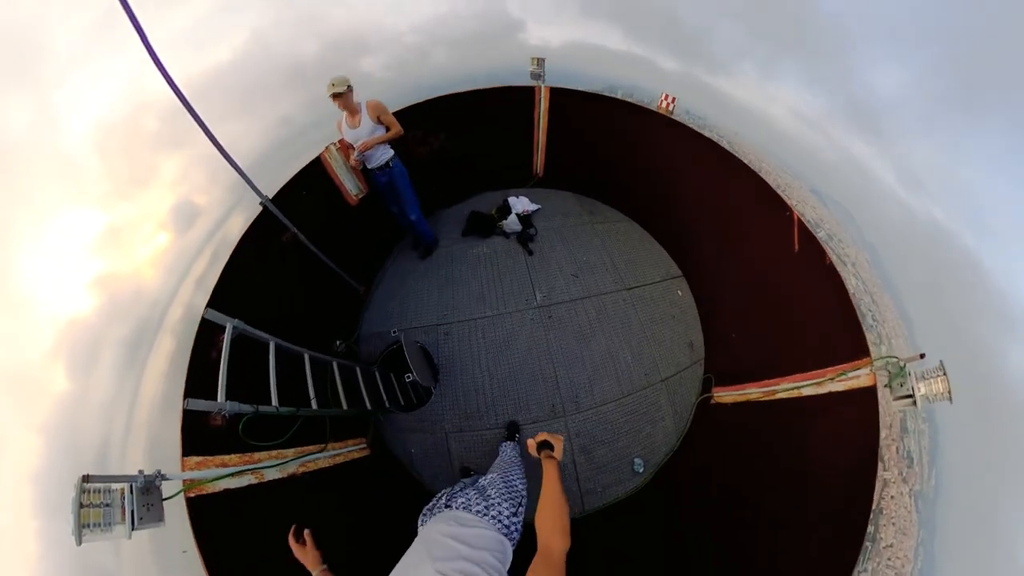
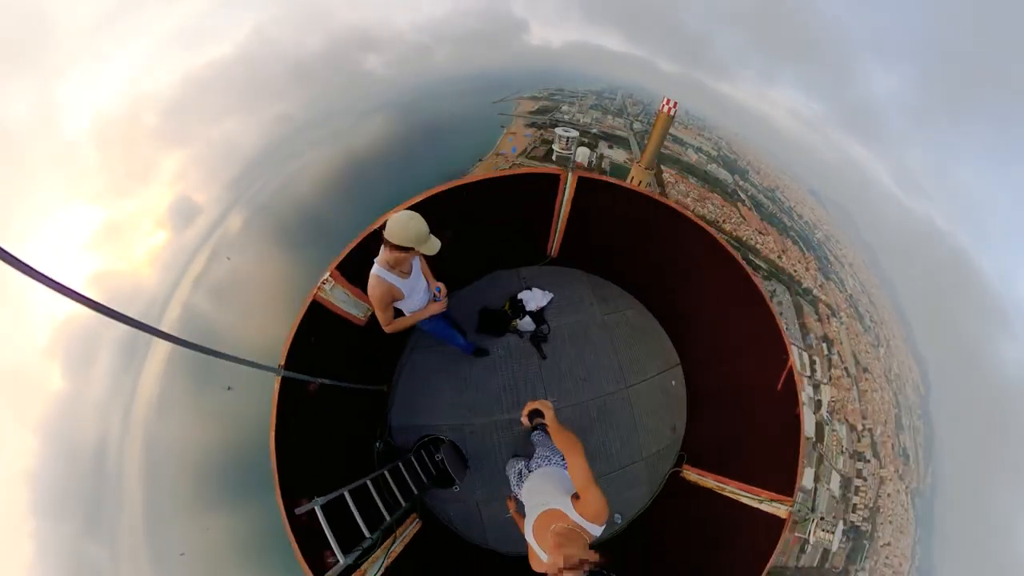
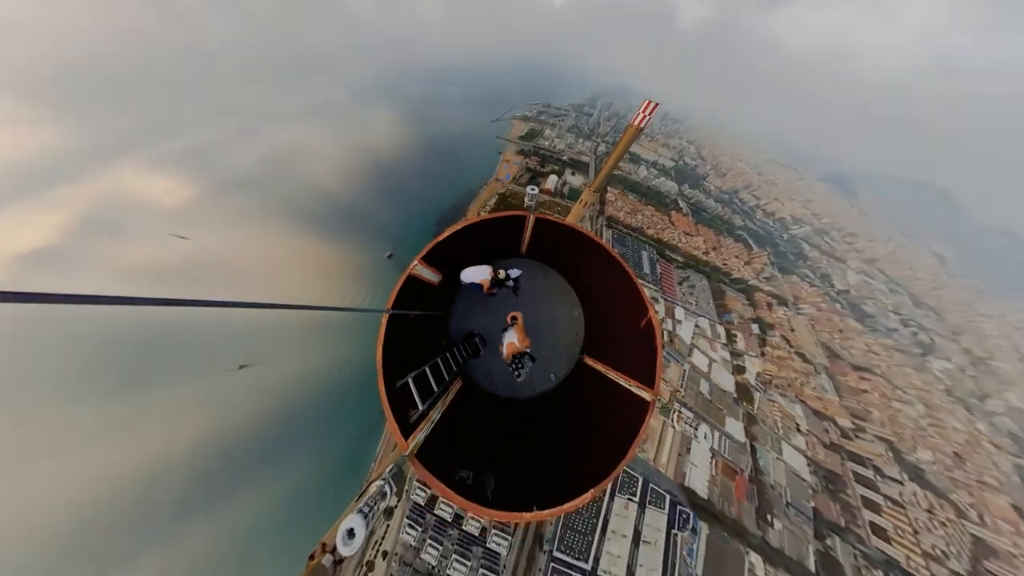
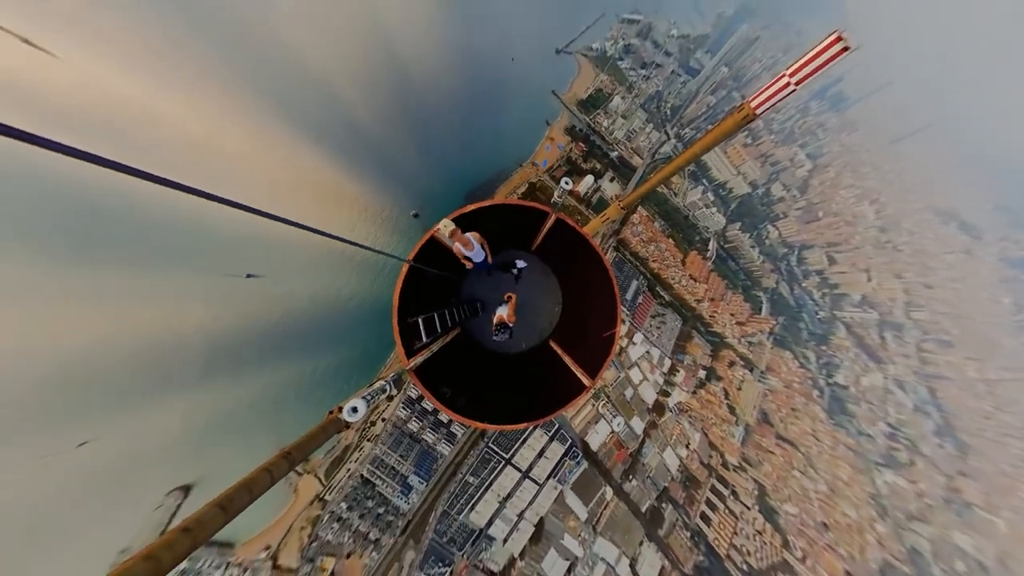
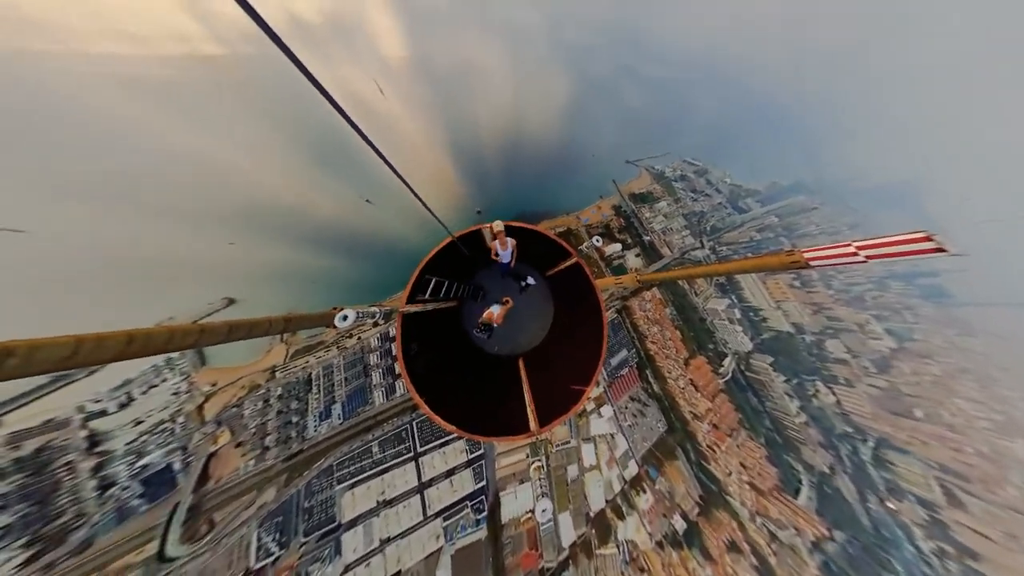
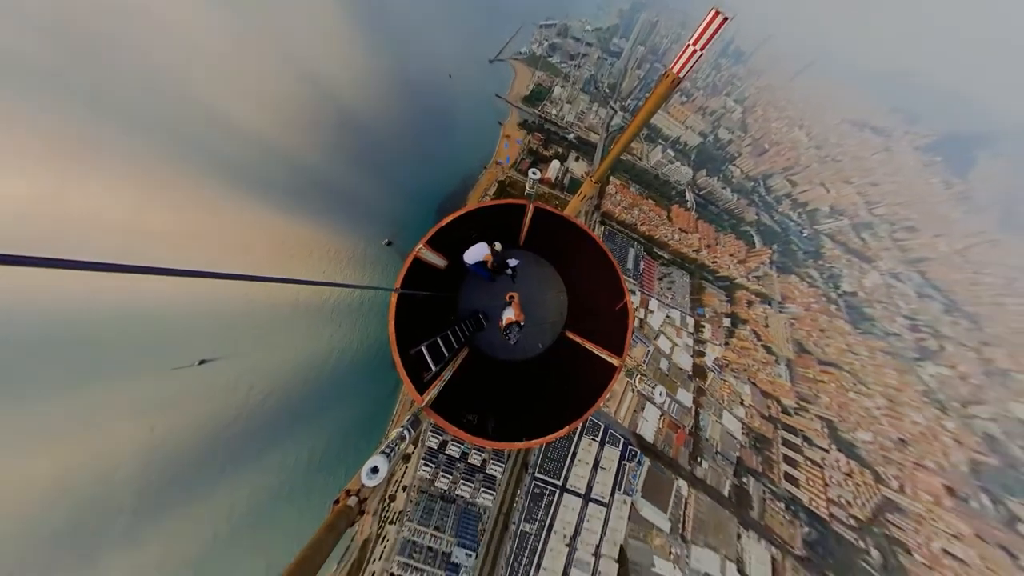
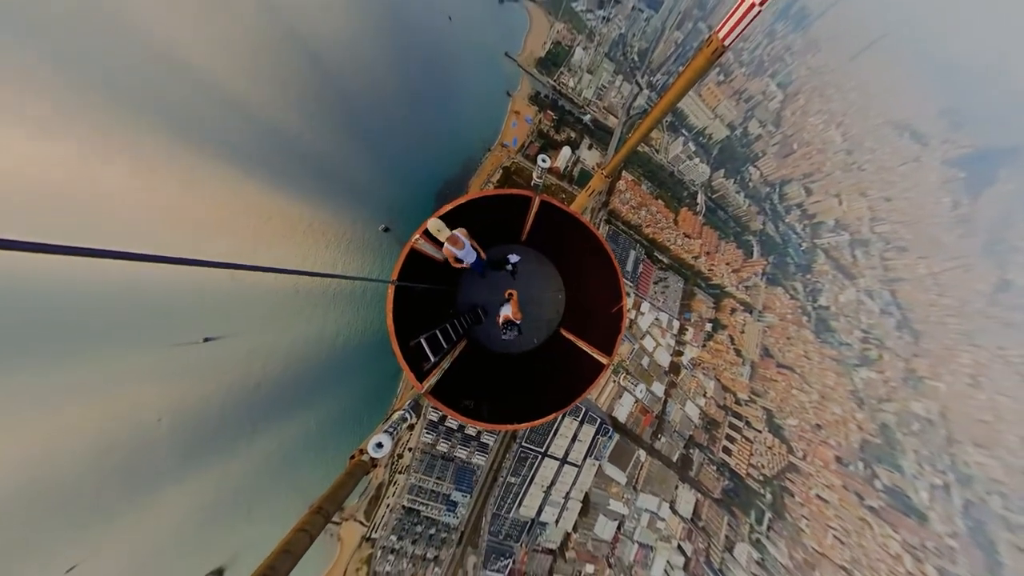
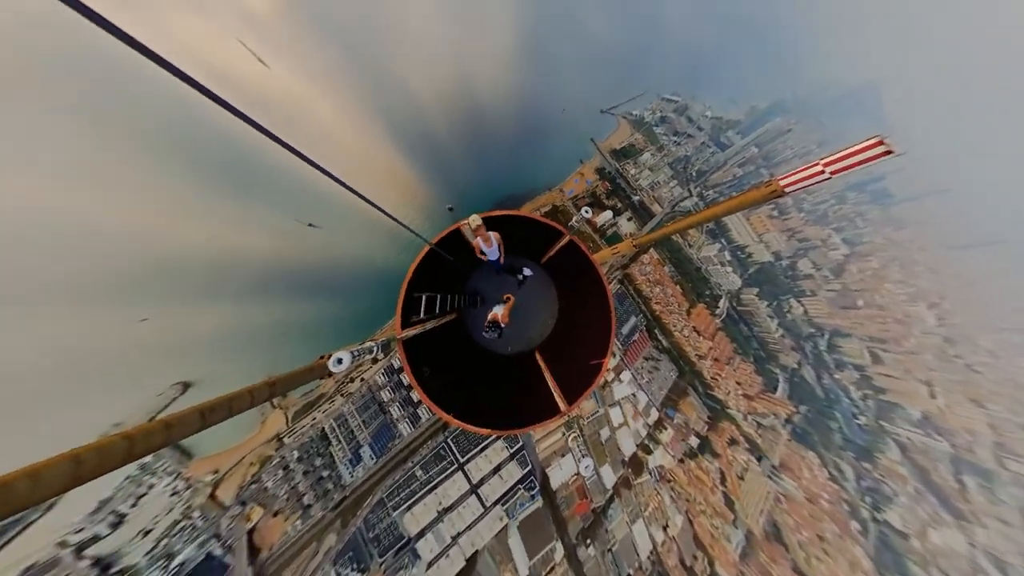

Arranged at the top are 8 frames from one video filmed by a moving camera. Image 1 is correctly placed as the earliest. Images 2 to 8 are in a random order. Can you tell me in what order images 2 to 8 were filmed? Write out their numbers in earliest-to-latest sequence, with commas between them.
2, 3, 6, 7, 4, 8, 5
